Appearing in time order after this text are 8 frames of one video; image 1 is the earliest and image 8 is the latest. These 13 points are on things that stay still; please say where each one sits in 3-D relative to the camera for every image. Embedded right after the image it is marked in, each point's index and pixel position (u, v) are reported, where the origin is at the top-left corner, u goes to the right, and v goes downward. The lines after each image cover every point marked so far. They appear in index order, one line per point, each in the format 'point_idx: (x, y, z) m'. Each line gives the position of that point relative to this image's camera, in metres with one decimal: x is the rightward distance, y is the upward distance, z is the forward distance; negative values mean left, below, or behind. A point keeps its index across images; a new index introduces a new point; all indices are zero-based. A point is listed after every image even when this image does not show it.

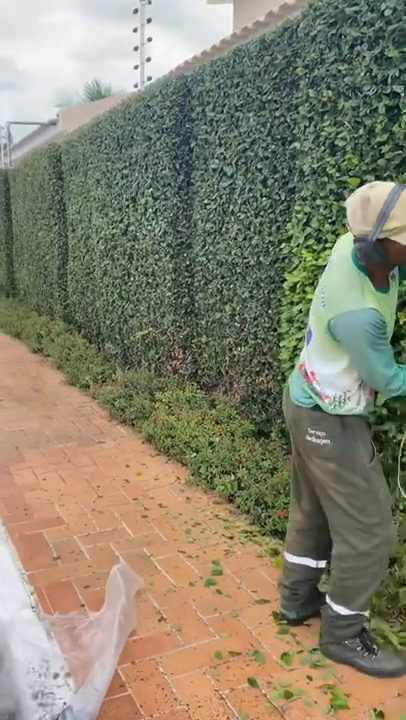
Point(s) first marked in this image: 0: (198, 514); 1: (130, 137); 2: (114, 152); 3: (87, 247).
0: (0.0, -1.0, +3.9) m
1: (-0.7, +2.3, +5.9) m
2: (-1.0, +2.3, +6.4) m
3: (-1.5, +1.5, +7.7) m
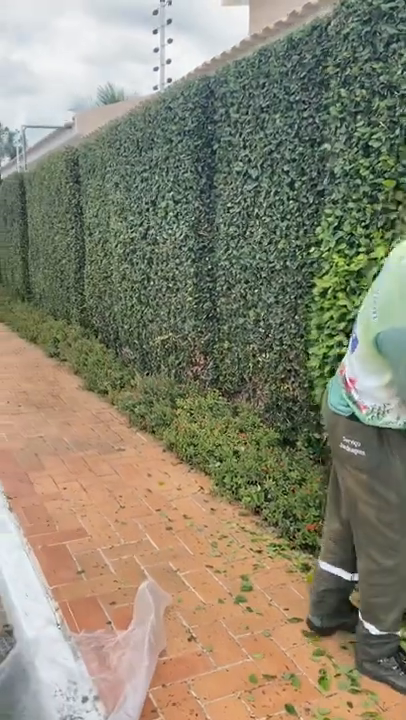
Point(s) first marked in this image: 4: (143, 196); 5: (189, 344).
0: (+0.1, -1.1, +3.8) m
1: (-0.5, +2.2, +5.8) m
2: (-0.8, +2.2, +6.3) m
3: (-1.3, +1.4, +7.6) m
4: (-0.6, +1.7, +6.1) m
5: (-0.1, +0.2, +5.5) m
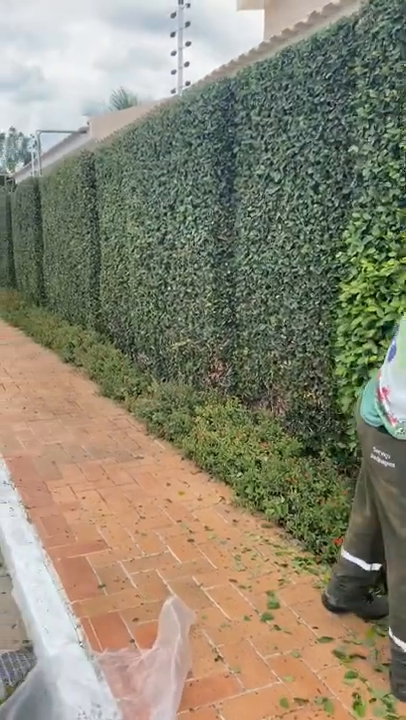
0: (+0.3, -1.1, +3.7) m
1: (-0.3, +2.1, +5.8) m
2: (-0.6, +2.1, +6.2) m
3: (-1.1, +1.3, +7.5) m
4: (-0.4, +1.6, +6.0) m
5: (0.0, +0.1, +5.5) m
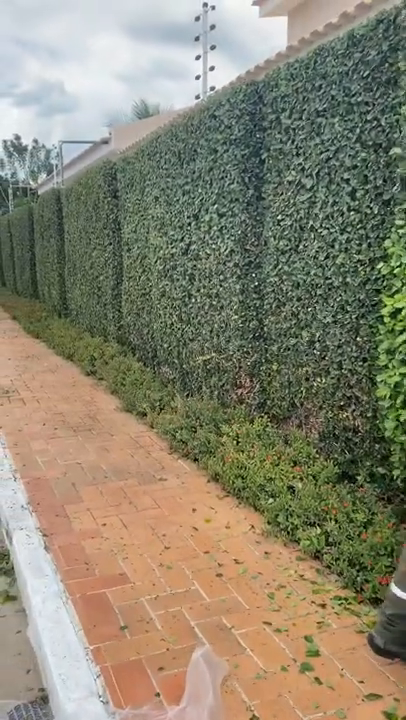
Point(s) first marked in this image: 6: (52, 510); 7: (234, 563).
0: (+0.4, -1.2, +3.4) m
1: (-0.1, +2.0, +5.6) m
2: (-0.3, +2.0, +6.0) m
3: (-0.7, +1.2, +7.3) m
4: (-0.2, +1.5, +5.8) m
5: (+0.3, 0.0, +5.2) m
6: (-1.1, -1.1, +4.2) m
7: (+0.2, -1.2, +3.5) m
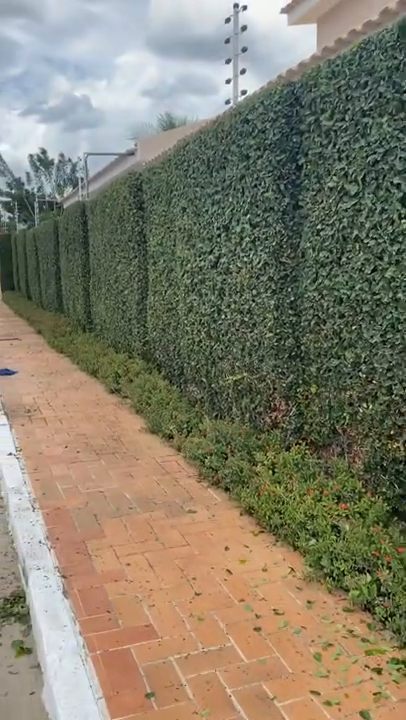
0: (+0.6, -1.4, +3.0) m
1: (+0.2, +1.8, +5.2) m
2: (0.0, +1.8, +5.7) m
3: (-0.4, +1.0, +7.0) m
4: (+0.1, +1.3, +5.5) m
5: (+0.5, -0.2, +4.8) m
6: (-0.9, -1.2, +3.9) m
7: (+0.4, -1.4, +3.1) m
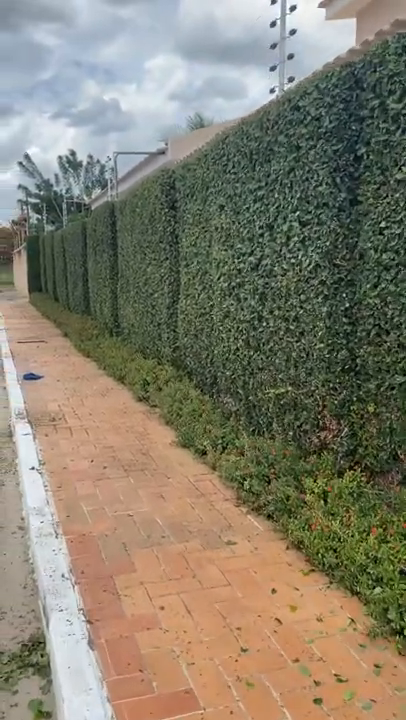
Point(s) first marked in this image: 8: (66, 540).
0: (+0.8, -1.5, +2.5) m
1: (+0.5, +1.7, +4.8) m
2: (+0.4, +1.7, +5.3) m
3: (0.0, +0.9, +6.6) m
4: (+0.5, +1.2, +5.0) m
5: (+0.8, -0.3, +4.3) m
6: (-0.6, -1.3, +3.4) m
7: (+0.6, -1.4, +2.6) m
8: (-0.9, -1.2, +4.0) m
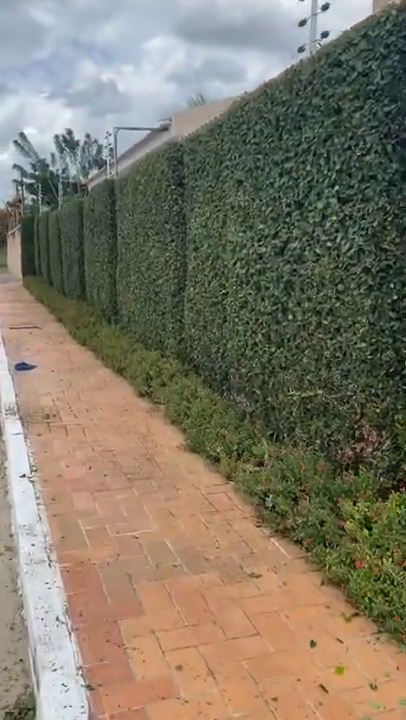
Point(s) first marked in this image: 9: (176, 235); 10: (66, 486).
0: (+1.0, -1.5, +1.9) m
1: (+0.7, +1.7, +4.1) m
2: (+0.5, +1.7, +4.6) m
3: (+0.1, +0.9, +5.9) m
4: (+0.6, +1.2, +4.4) m
5: (+1.0, -0.3, +3.7) m
6: (-0.5, -1.3, +2.9) m
7: (+0.7, -1.5, +2.0) m
8: (-0.8, -1.2, +3.4) m
9: (-0.3, +1.5, +7.2) m
10: (-1.1, -1.0, +4.6) m
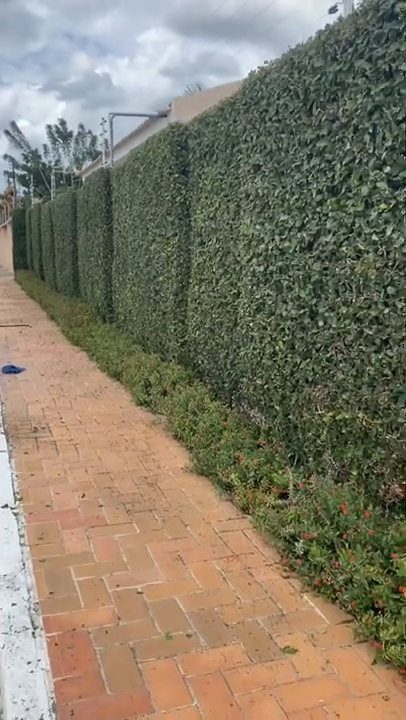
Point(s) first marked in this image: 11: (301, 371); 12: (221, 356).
0: (+1.1, -1.6, +1.3) m
1: (+0.8, +1.6, +3.4) m
2: (+0.6, +1.6, +3.9) m
3: (+0.2, +0.8, +5.3) m
4: (+0.7, +1.1, +3.7) m
5: (+1.0, -0.4, +3.1) m
6: (-0.4, -1.4, +2.2) m
7: (+0.8, -1.6, +1.4) m
8: (-0.7, -1.3, +2.7) m
9: (-0.3, +1.5, +6.5) m
10: (-1.0, -1.1, +3.9) m
11: (+0.7, -0.1, +4.0) m
12: (+0.2, 0.0, +5.5) m
